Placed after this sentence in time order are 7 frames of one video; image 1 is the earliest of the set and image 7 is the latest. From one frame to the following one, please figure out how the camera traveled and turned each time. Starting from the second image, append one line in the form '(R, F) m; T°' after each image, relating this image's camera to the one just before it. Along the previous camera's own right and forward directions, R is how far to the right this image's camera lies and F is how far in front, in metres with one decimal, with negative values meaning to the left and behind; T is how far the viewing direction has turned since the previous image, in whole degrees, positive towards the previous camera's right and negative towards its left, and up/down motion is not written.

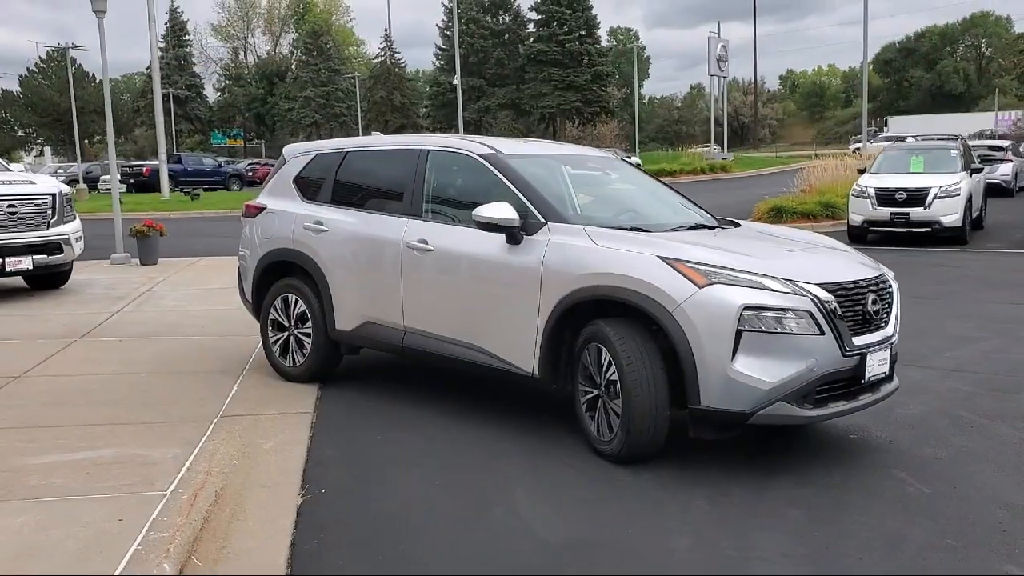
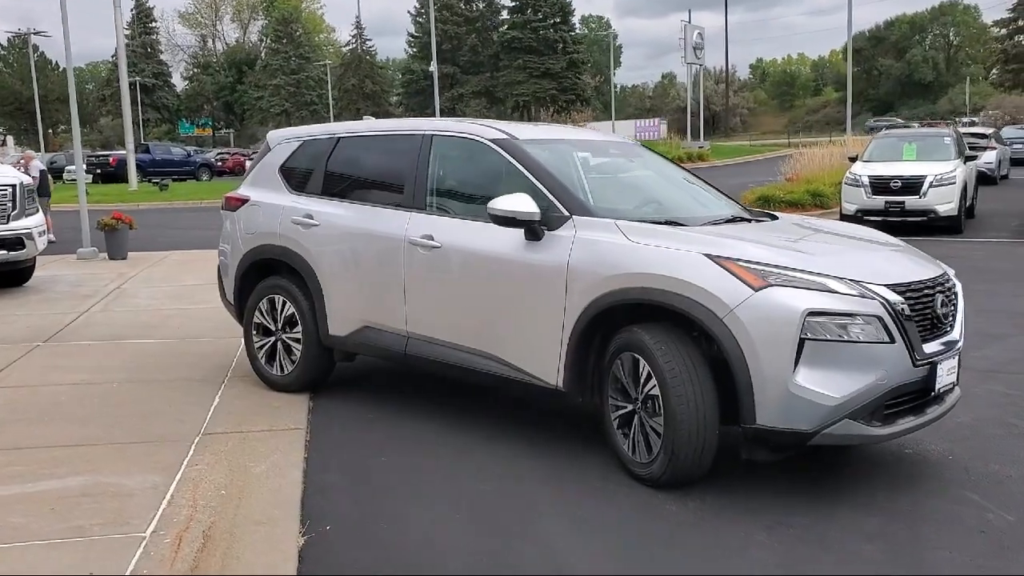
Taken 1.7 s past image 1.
(-0.2, +0.6) m; +2°
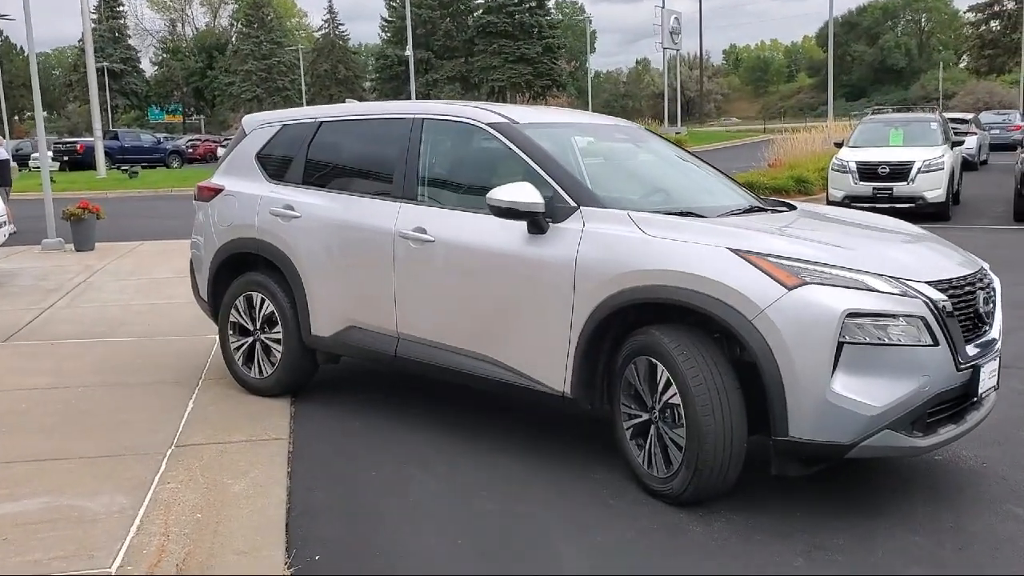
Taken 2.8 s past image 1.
(-0.1, +0.4) m; +2°
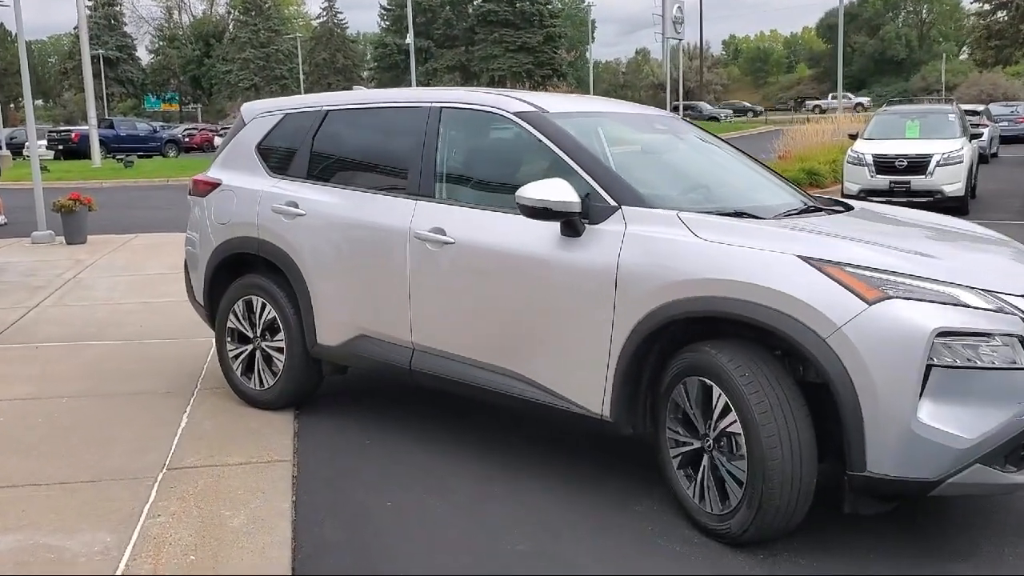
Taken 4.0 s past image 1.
(-0.1, +0.5) m; 0°
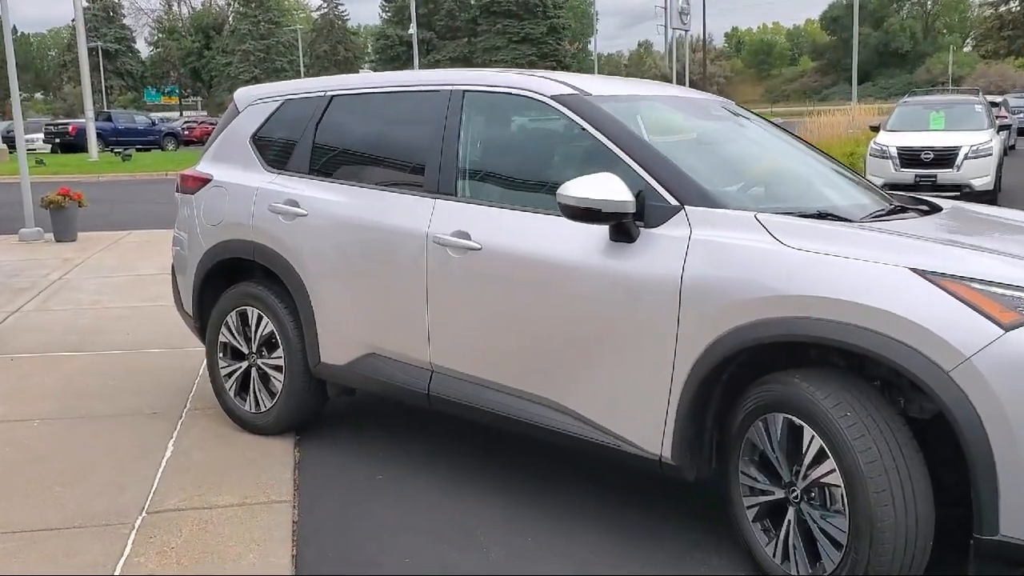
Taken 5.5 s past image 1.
(-0.1, +0.6) m; 0°
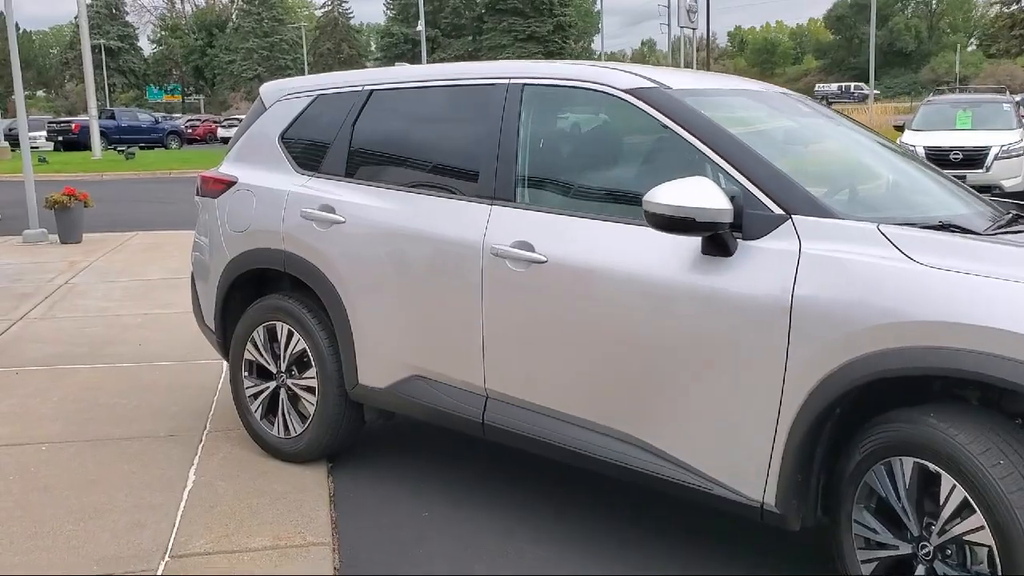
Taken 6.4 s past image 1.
(-0.2, +0.4) m; 0°
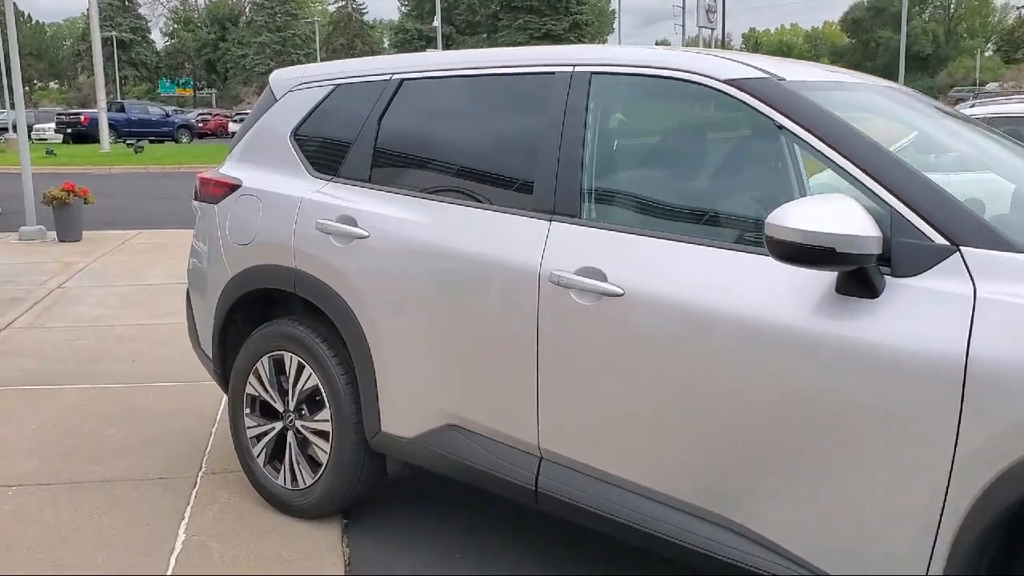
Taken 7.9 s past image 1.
(-0.2, +0.7) m; -1°
